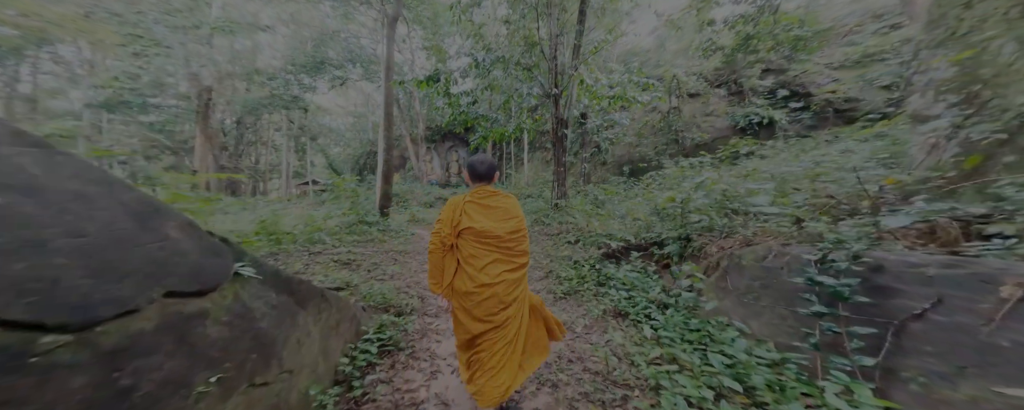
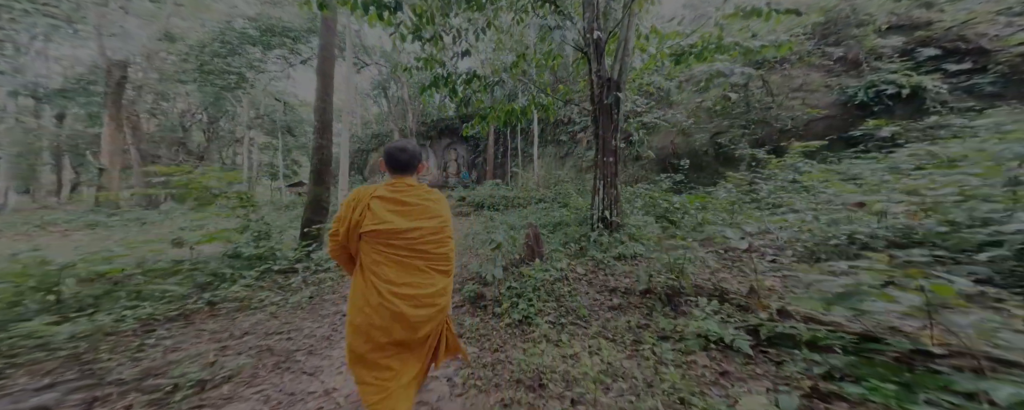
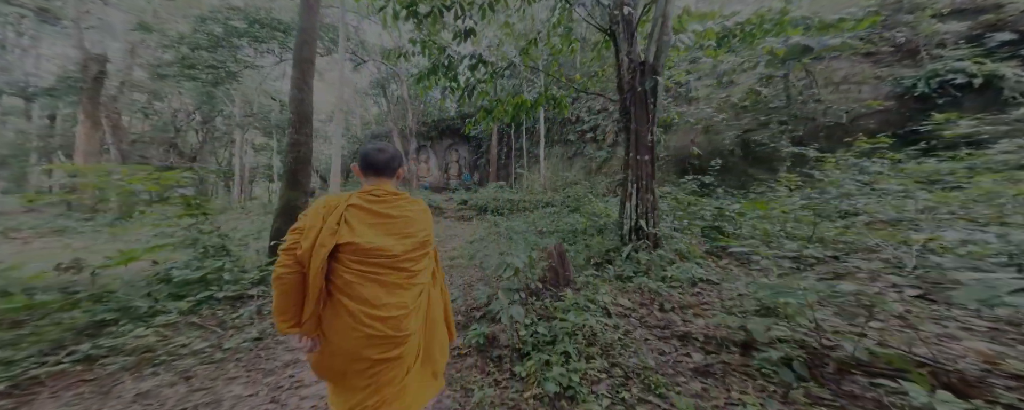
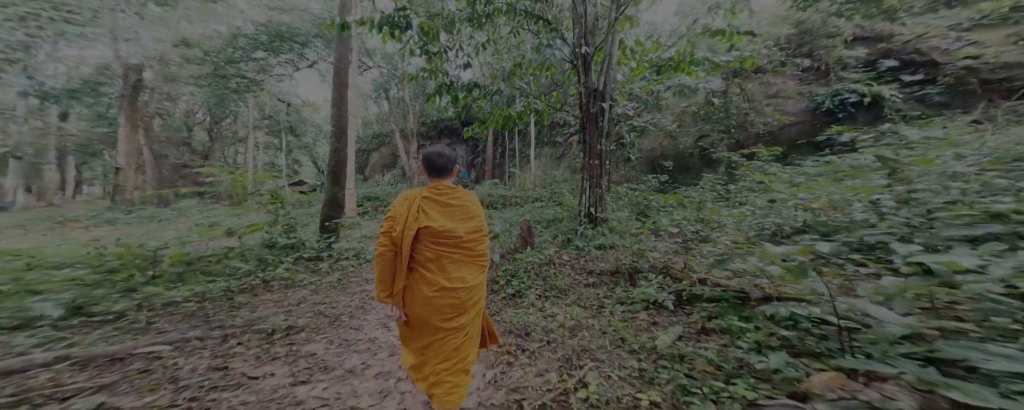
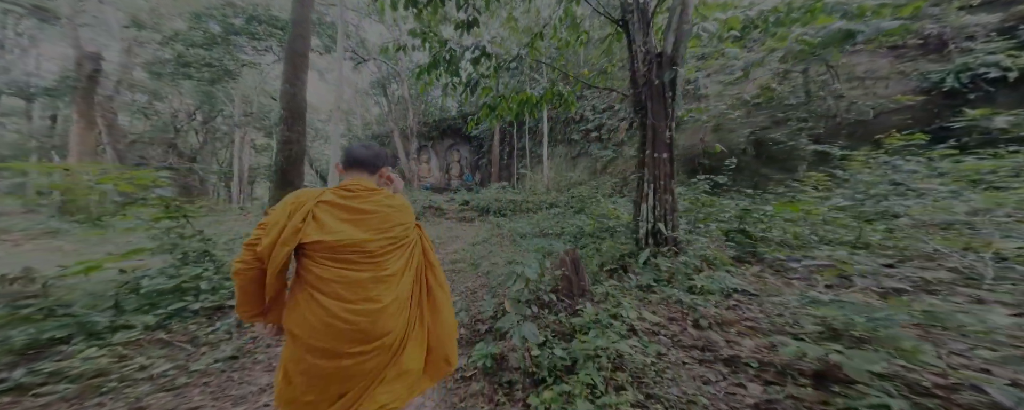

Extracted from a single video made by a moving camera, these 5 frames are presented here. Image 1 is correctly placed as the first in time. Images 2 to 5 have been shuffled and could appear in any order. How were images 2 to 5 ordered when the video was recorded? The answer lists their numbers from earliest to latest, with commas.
4, 2, 3, 5
